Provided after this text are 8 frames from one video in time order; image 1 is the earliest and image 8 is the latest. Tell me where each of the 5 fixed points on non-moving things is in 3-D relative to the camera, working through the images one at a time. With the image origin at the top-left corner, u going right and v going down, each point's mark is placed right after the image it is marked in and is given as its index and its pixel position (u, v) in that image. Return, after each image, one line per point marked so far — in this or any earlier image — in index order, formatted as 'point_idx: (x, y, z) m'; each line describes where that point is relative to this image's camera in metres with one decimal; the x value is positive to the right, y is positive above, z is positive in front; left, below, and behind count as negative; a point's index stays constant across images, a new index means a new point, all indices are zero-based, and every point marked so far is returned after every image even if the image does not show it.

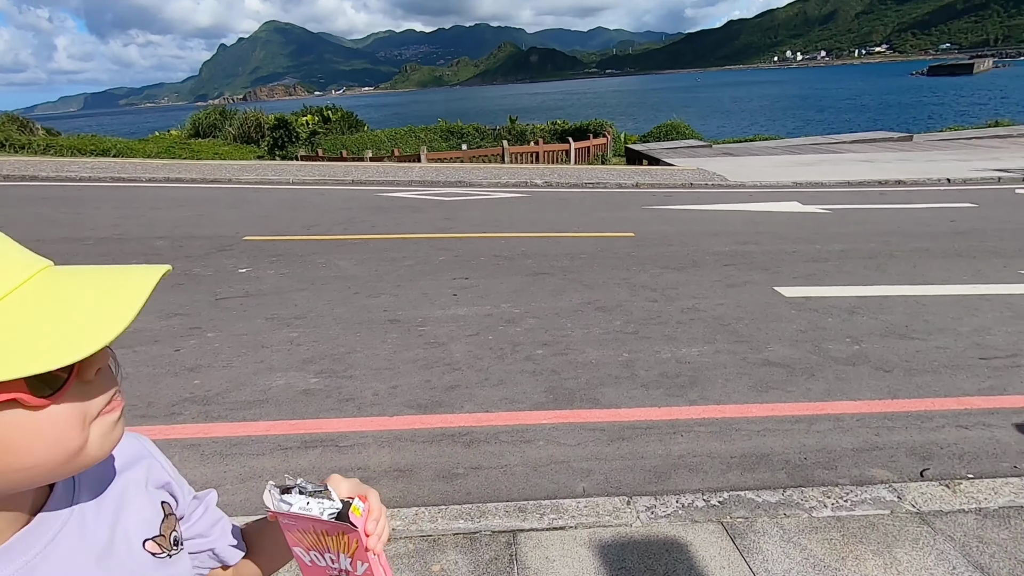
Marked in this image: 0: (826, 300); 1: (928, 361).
0: (+3.2, -0.1, +5.5) m
1: (+3.4, -0.6, +4.4) m
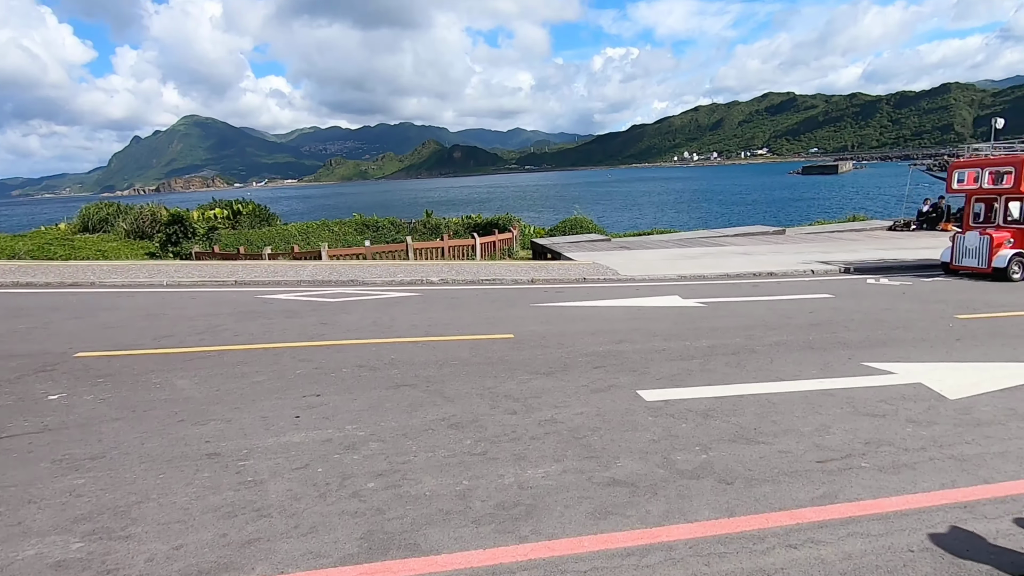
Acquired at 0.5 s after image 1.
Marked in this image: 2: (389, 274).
0: (+1.8, -1.2, +5.5) m
1: (+2.1, -1.5, +4.4) m
2: (-3.1, +0.3, +13.6) m
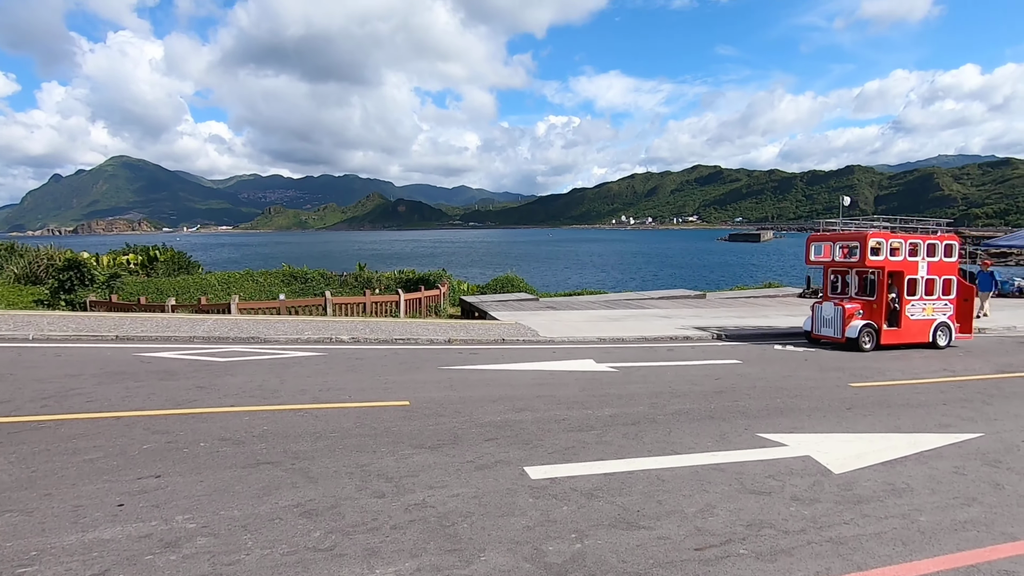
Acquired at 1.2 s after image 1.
0: (+0.6, -1.9, +5.2) m
1: (+1.0, -2.0, +4.1) m
2: (-5.1, -1.0, +12.8) m
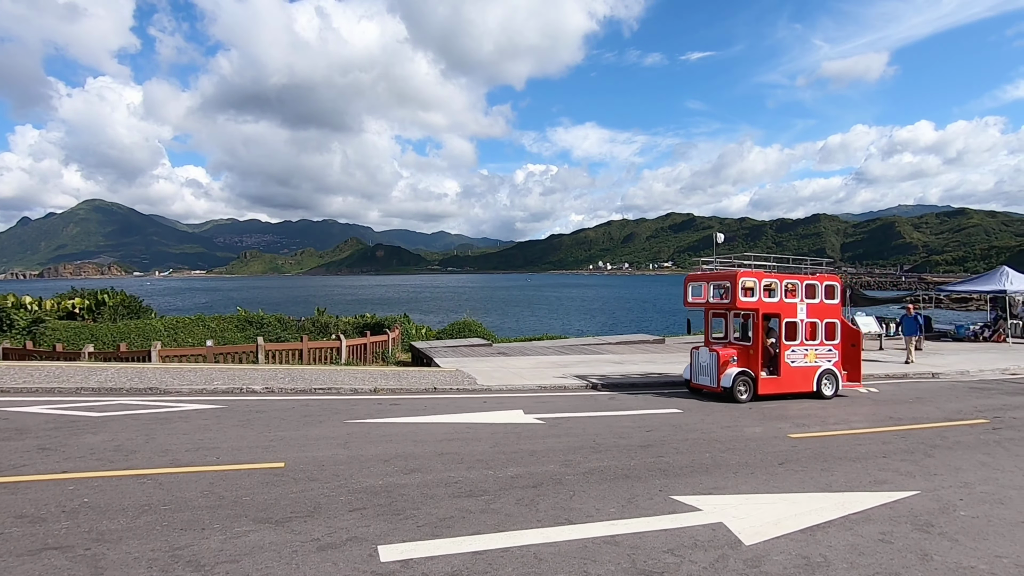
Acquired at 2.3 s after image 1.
0: (-0.7, -2.3, +4.4) m
1: (-0.2, -2.3, +3.3) m
2: (-6.7, -2.0, +11.8) m
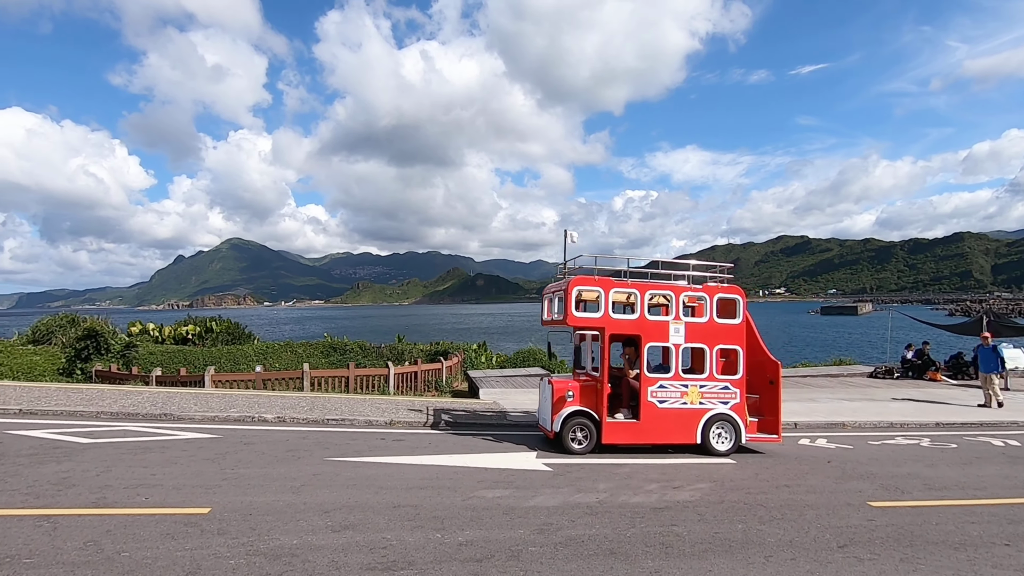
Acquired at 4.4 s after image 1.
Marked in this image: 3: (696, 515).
0: (-1.7, -2.4, +3.3) m
1: (-1.4, -2.4, +2.1) m
2: (-6.2, -2.6, +11.6) m
3: (+2.3, -2.8, +6.7) m
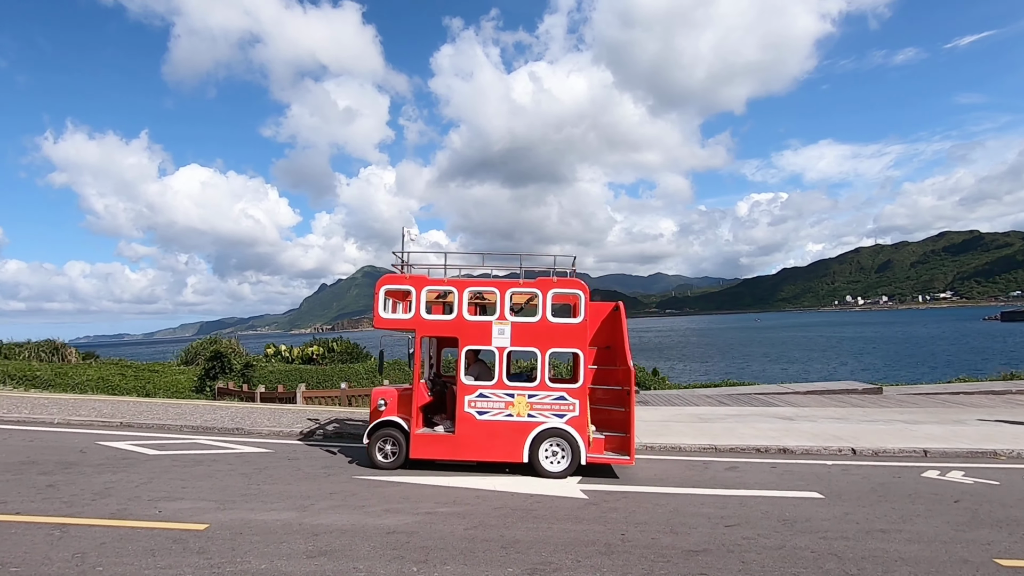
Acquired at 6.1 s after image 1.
0: (-2.3, -2.4, +3.0) m
1: (-2.3, -2.4, +1.7) m
2: (-5.0, -3.0, +12.1) m
3: (+2.3, -2.8, +5.5) m
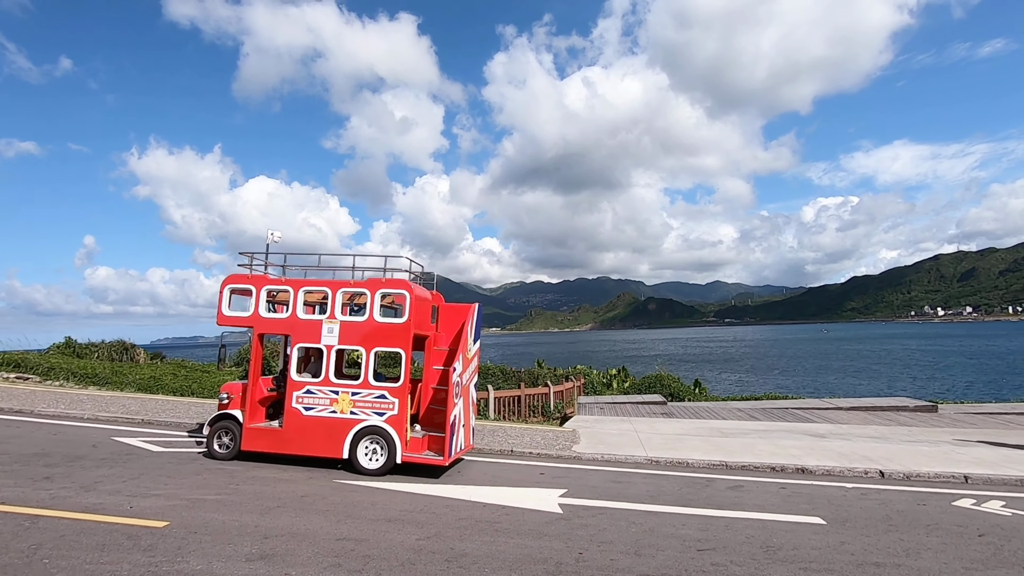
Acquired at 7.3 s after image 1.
0: (-3.1, -2.4, +3.0) m
1: (-3.2, -2.4, +1.8) m
2: (-4.9, -3.1, +12.3) m
3: (+1.7, -2.8, +5.1) m
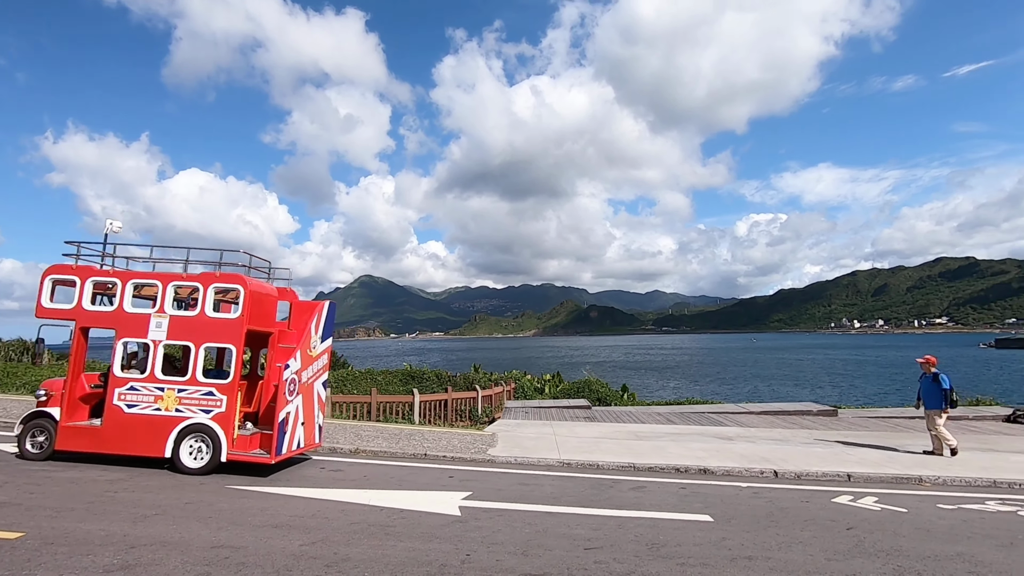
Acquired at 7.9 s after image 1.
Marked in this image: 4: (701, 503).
0: (-4.0, -2.3, +2.6) m
1: (-4.0, -2.2, +1.4) m
2: (-6.7, -3.1, +11.7) m
3: (+0.6, -2.9, +5.2) m
4: (+3.0, -3.4, +8.5) m
